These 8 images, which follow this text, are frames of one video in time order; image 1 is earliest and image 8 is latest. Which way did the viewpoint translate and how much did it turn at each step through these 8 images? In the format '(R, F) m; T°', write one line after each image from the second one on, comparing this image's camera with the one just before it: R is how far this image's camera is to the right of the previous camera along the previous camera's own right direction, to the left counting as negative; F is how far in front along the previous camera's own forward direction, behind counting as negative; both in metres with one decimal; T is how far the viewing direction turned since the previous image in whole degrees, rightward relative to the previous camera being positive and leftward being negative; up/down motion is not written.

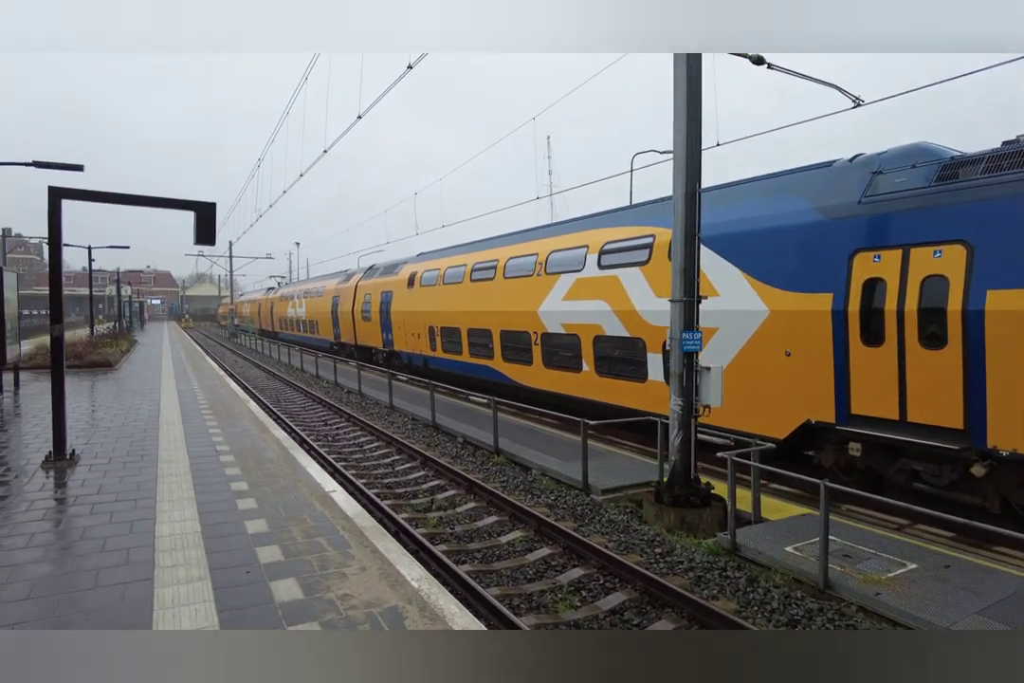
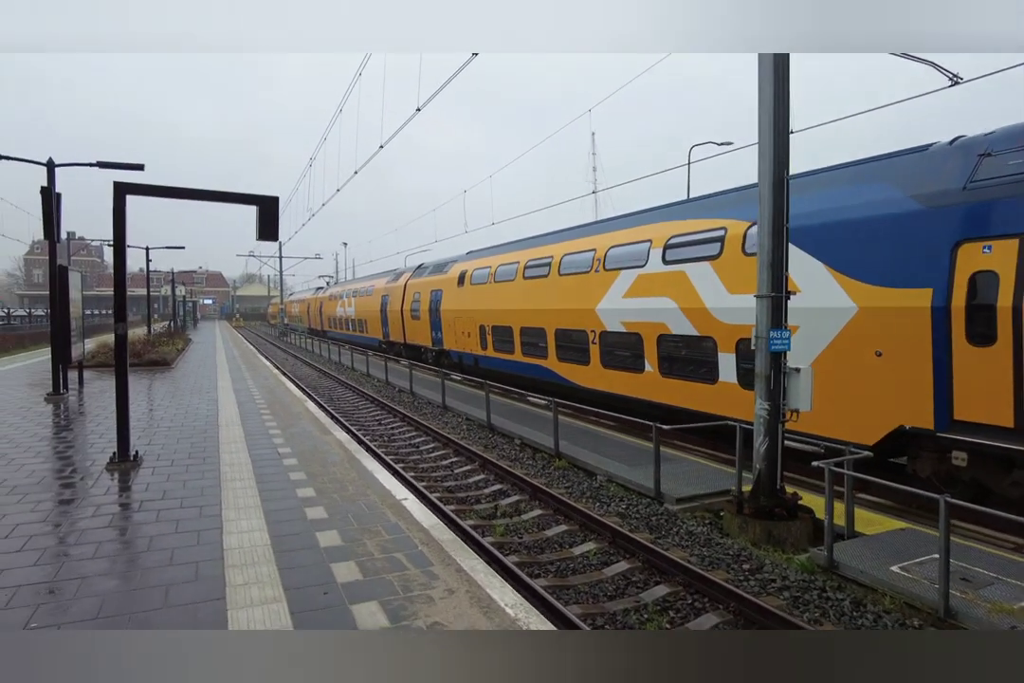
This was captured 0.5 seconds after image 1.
(-0.2, +0.3) m; -4°
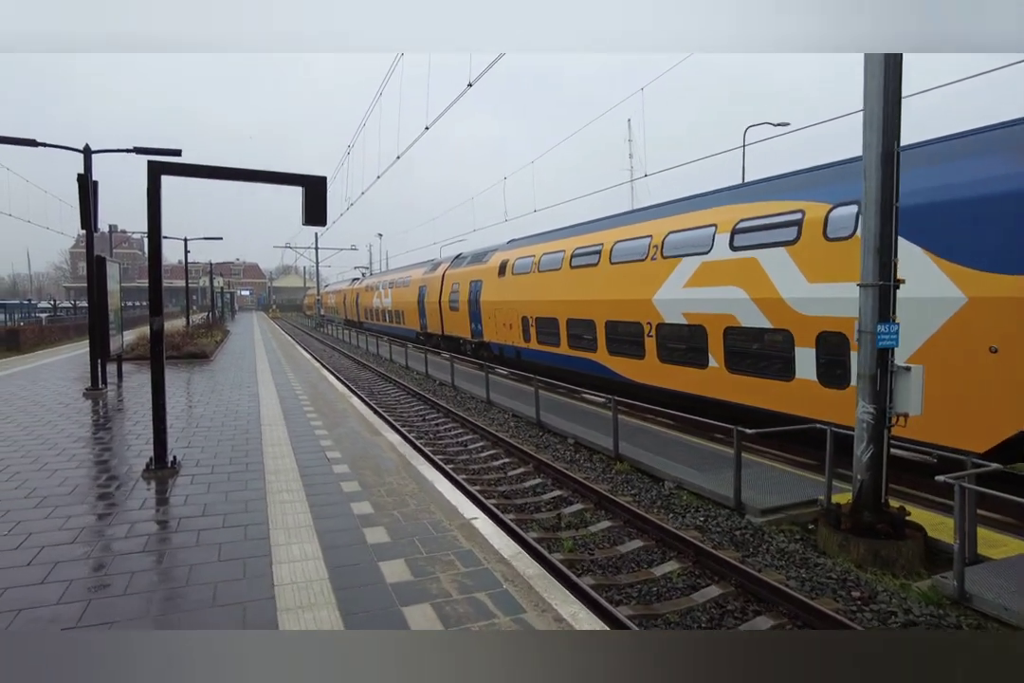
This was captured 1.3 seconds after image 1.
(-0.3, +0.5) m; -3°
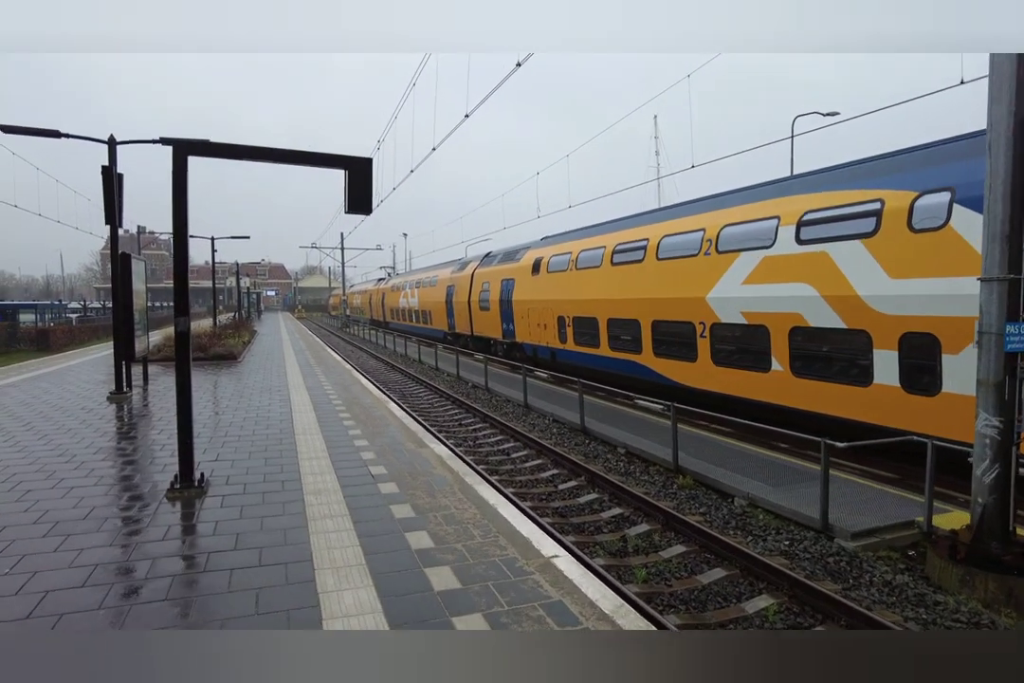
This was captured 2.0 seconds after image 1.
(-0.3, +0.5) m; -2°
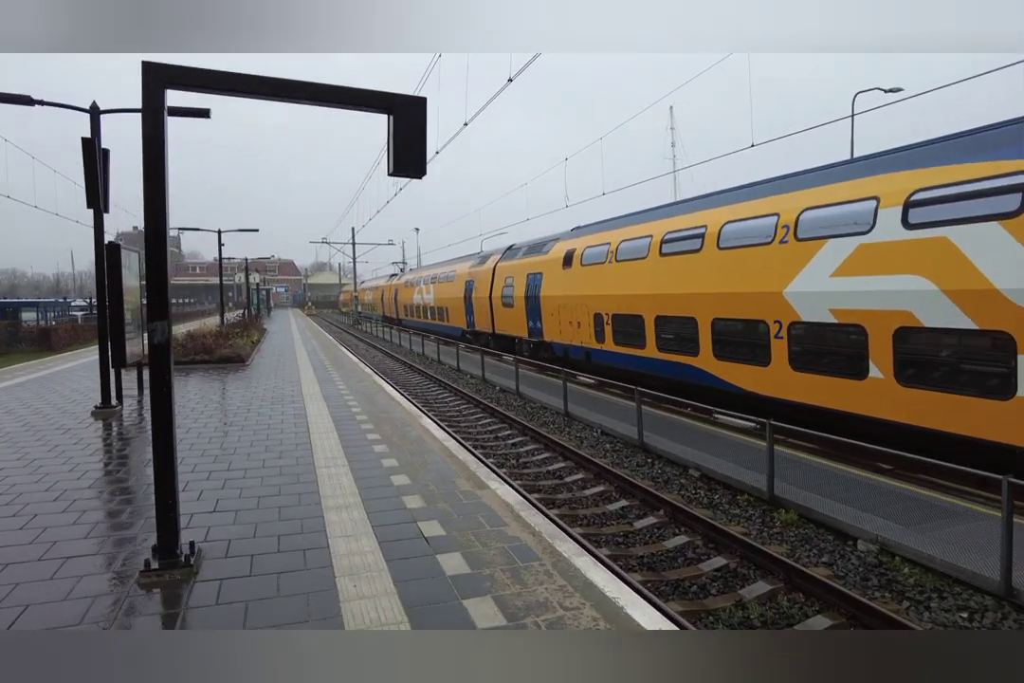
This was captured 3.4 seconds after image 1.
(-0.4, +1.1) m; -1°
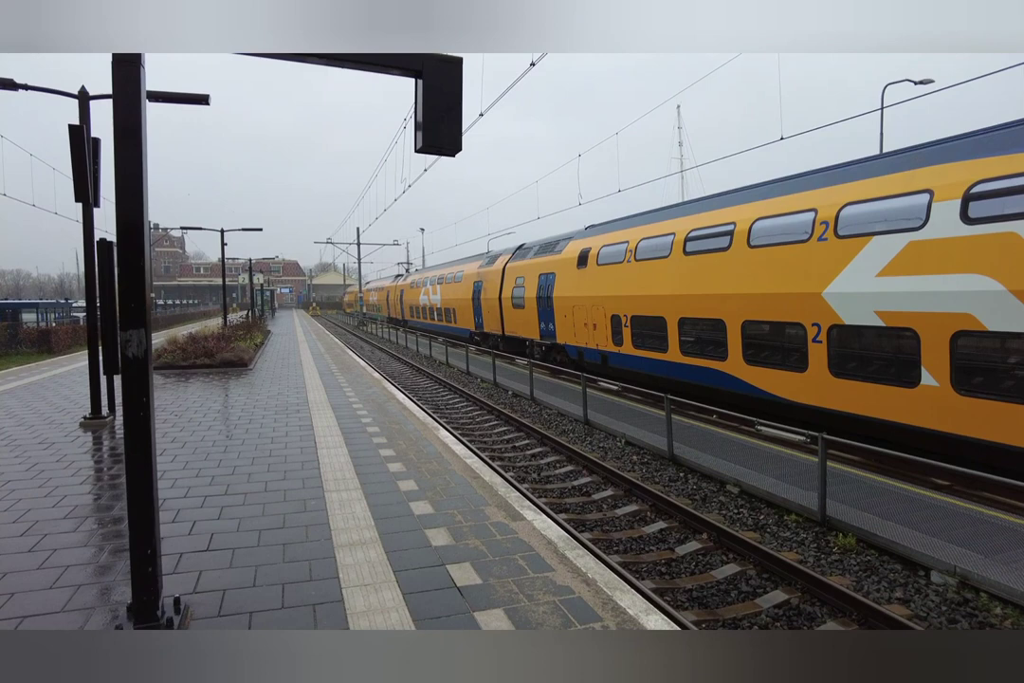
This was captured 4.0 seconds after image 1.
(-0.2, +0.5) m; 0°
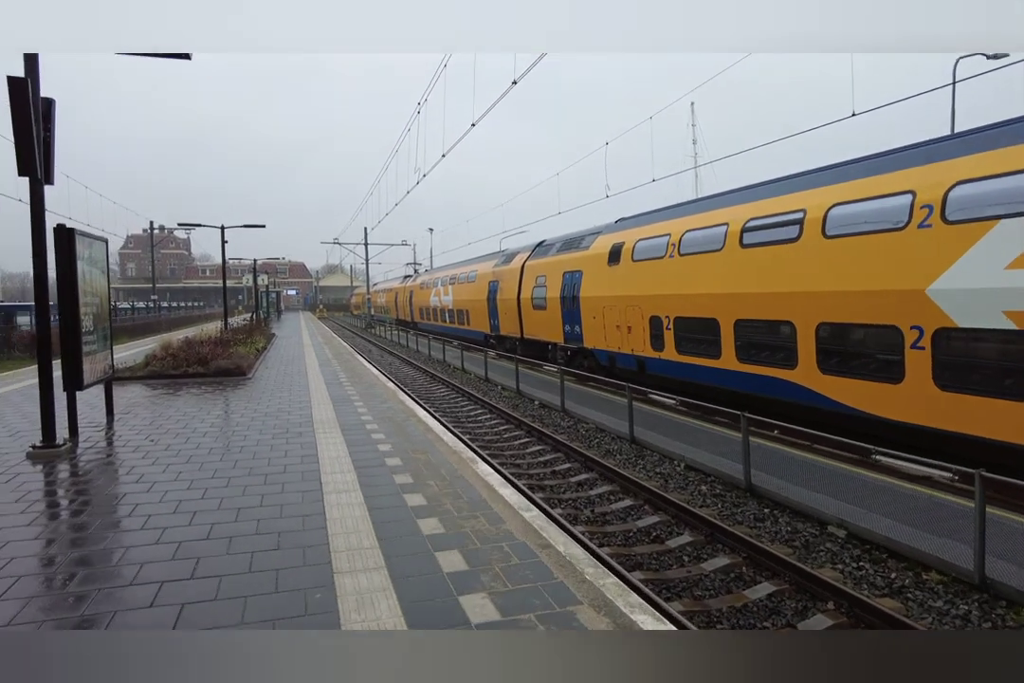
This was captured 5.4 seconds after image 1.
(-0.3, +1.1) m; -1°
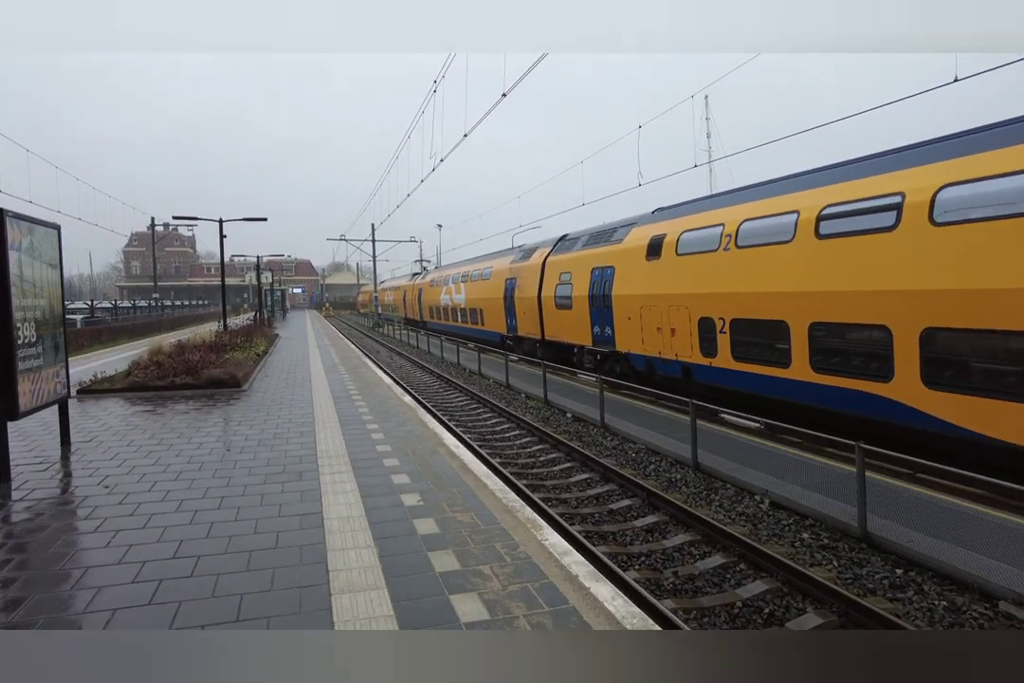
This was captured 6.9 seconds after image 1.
(-0.3, +1.2) m; 0°
